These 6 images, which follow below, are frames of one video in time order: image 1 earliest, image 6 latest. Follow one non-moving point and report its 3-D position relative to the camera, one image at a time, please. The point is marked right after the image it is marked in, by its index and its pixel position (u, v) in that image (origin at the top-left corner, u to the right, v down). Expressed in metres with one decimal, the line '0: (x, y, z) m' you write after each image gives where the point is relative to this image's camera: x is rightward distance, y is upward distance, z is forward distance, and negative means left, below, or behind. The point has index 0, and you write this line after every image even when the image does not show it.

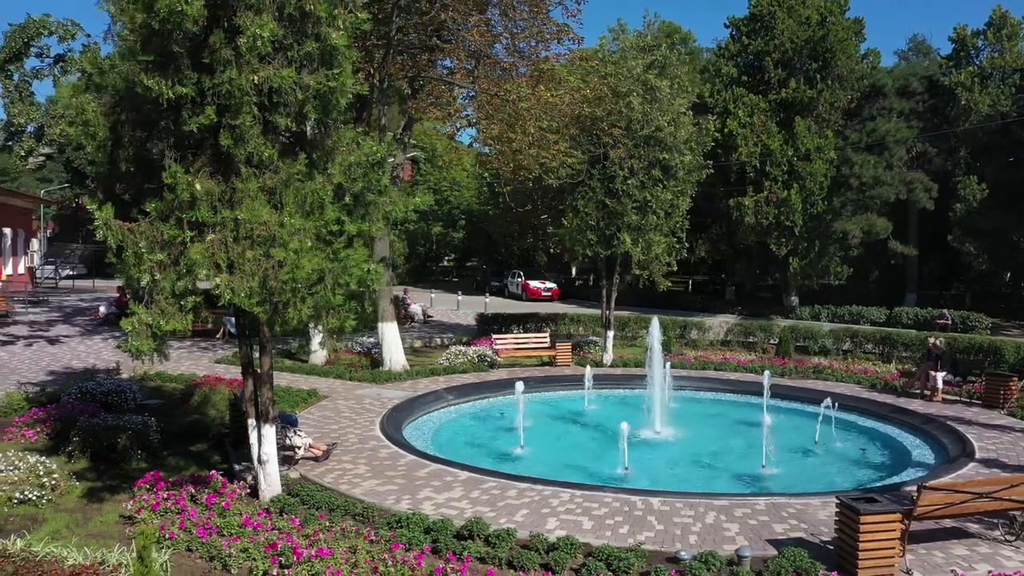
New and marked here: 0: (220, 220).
0: (-2.2, +0.5, +5.7) m
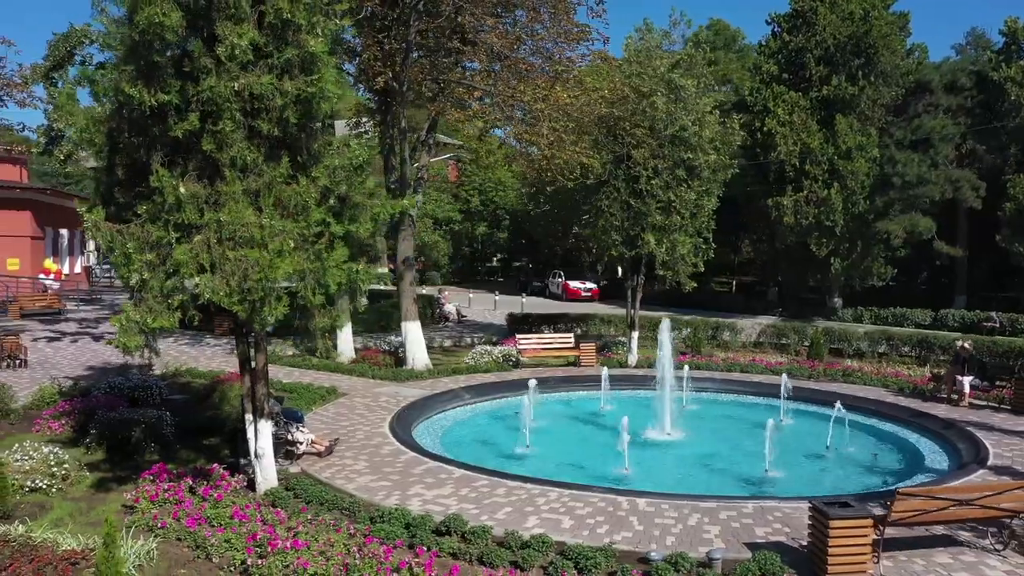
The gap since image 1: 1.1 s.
0: (-2.4, +0.5, +5.9) m
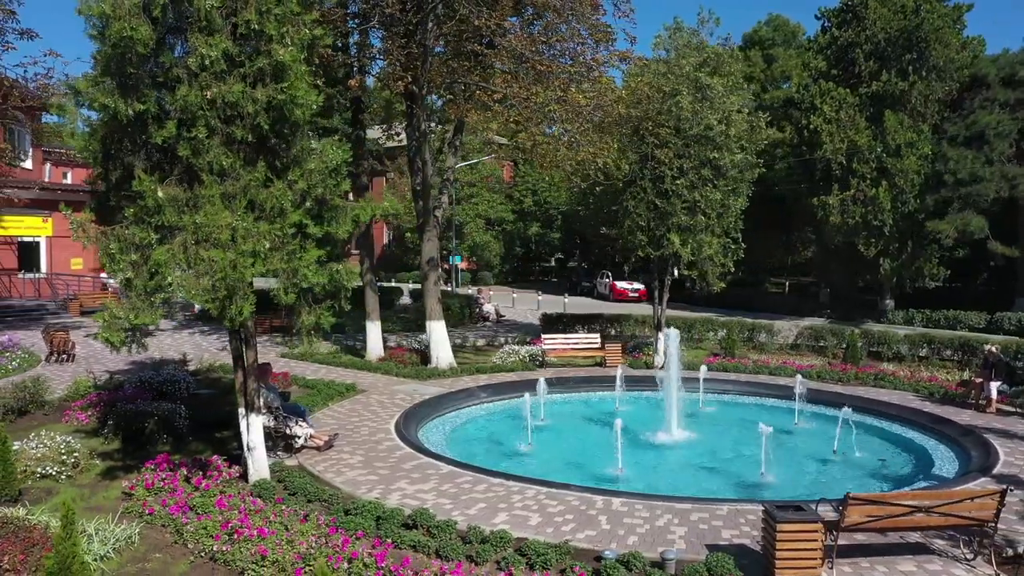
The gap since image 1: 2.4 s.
0: (-2.7, +0.5, +6.2) m
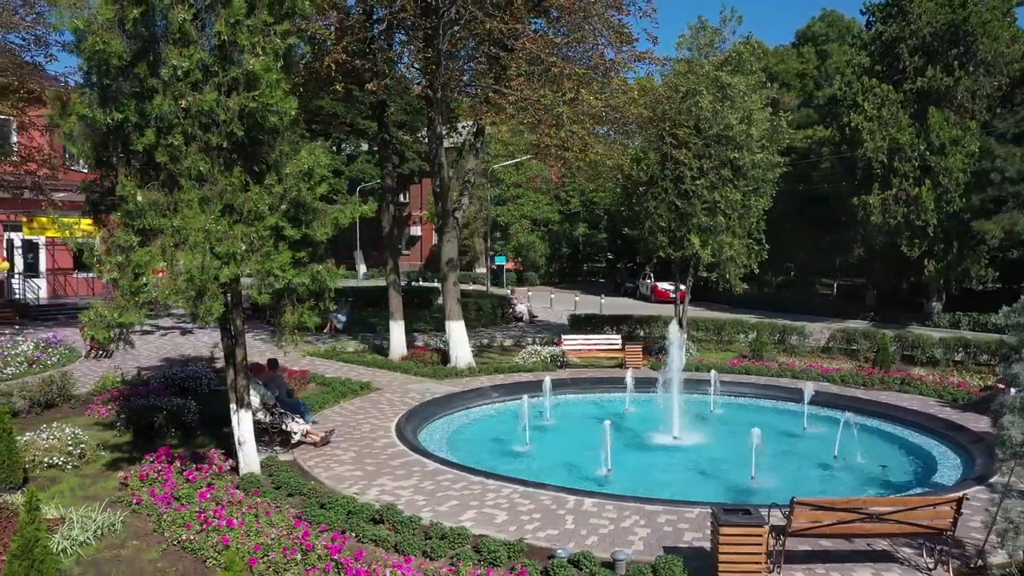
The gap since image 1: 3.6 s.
0: (-3.0, +0.5, +6.5) m
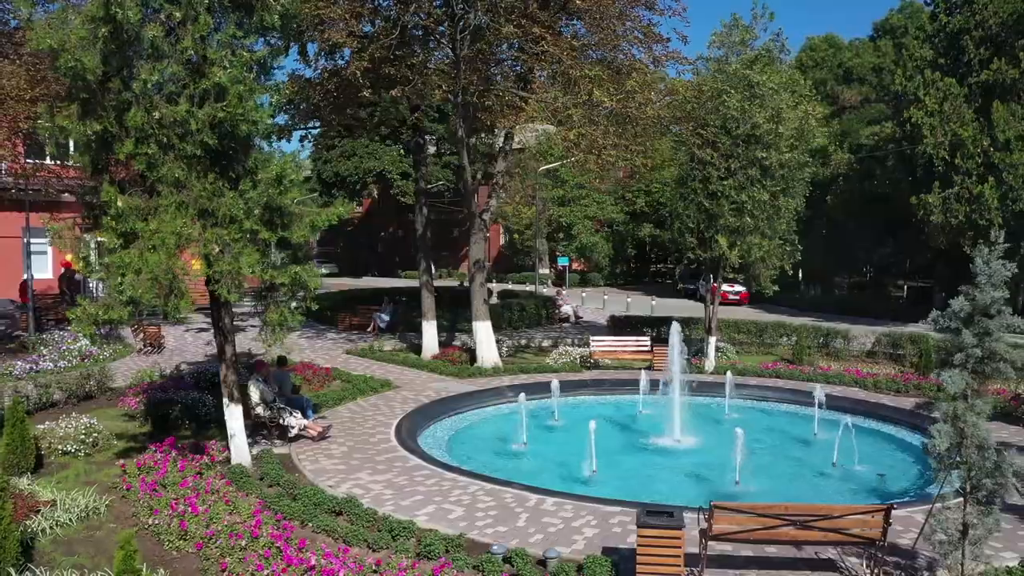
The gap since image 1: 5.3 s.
0: (-3.4, +0.5, +6.9) m
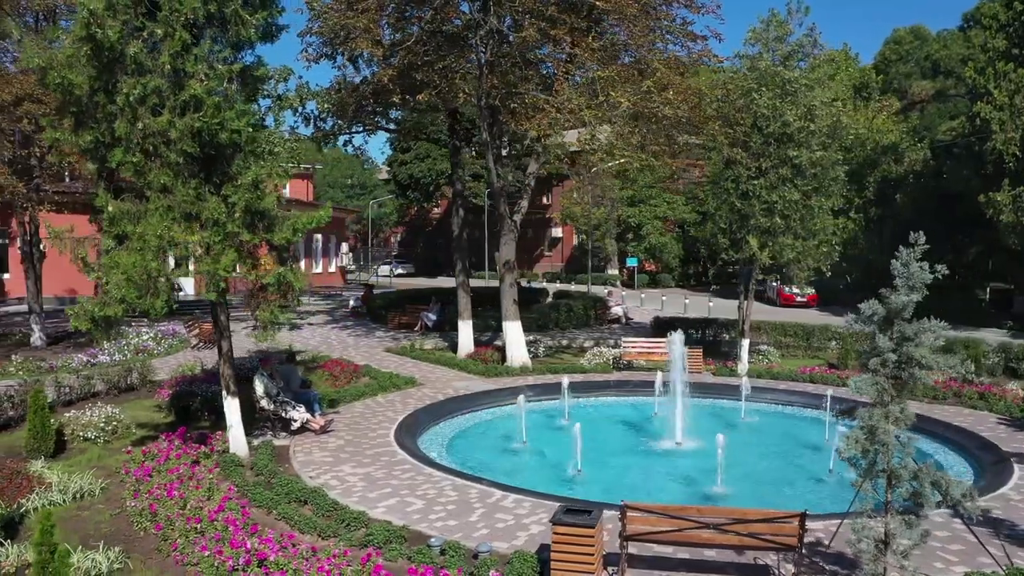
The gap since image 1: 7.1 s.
0: (-3.8, +0.5, +7.5) m
